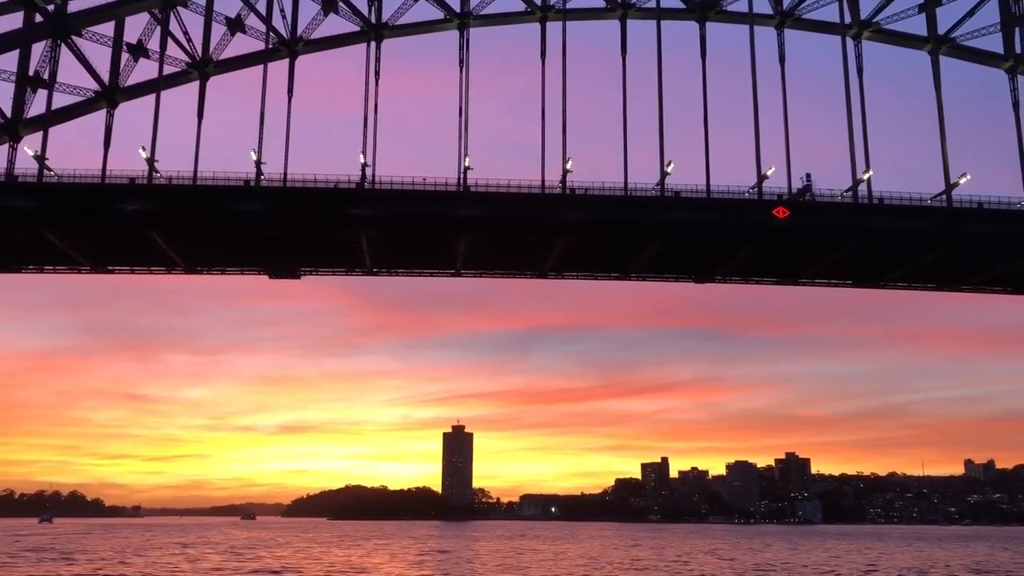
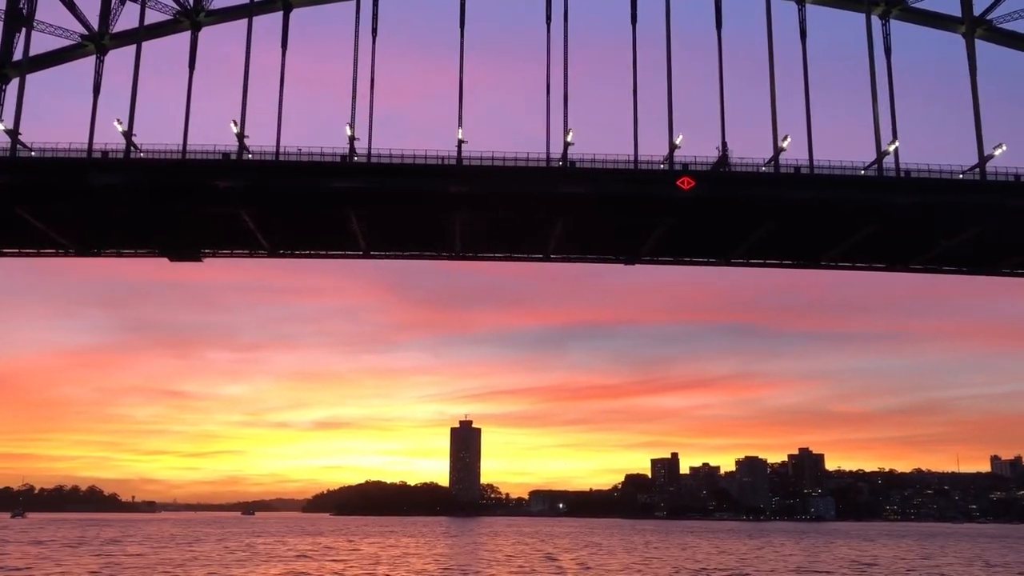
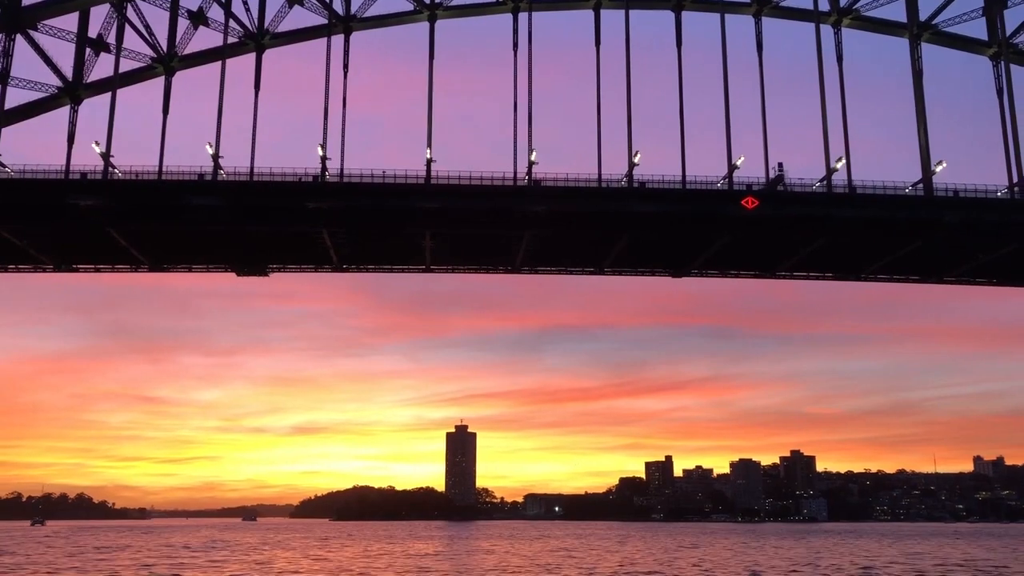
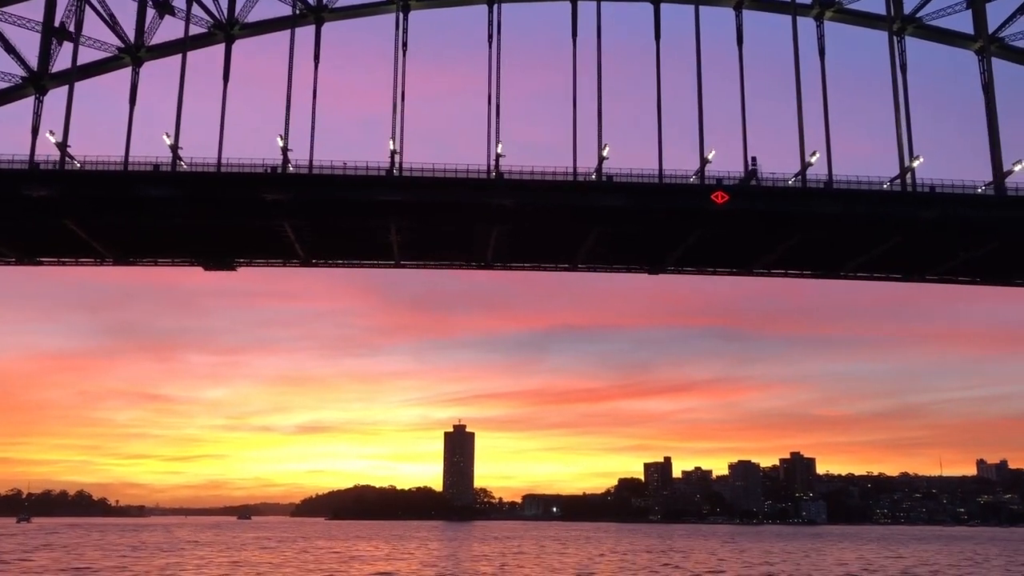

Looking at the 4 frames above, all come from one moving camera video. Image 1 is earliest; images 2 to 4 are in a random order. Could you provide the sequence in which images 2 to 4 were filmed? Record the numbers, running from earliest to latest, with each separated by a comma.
3, 4, 2
